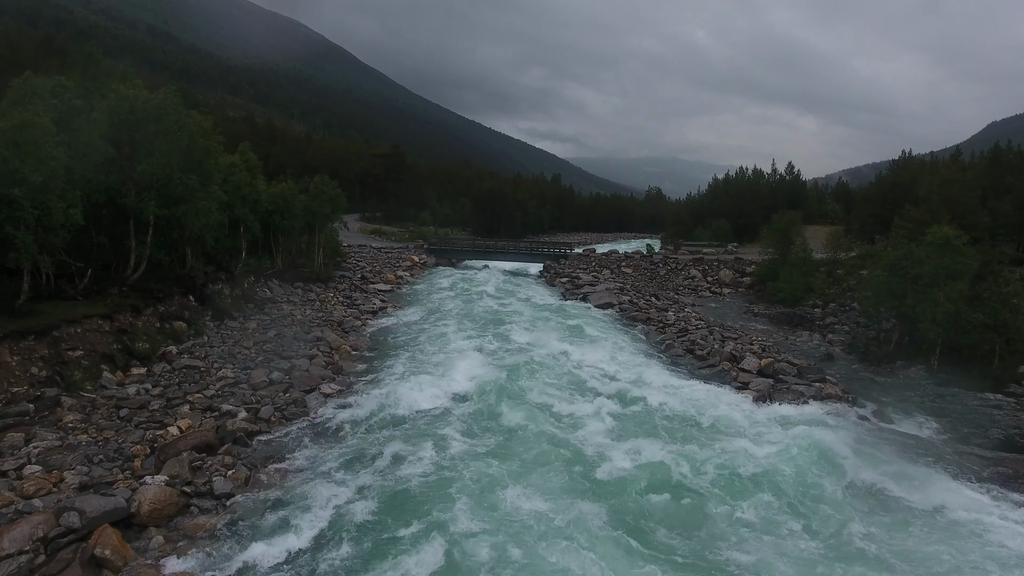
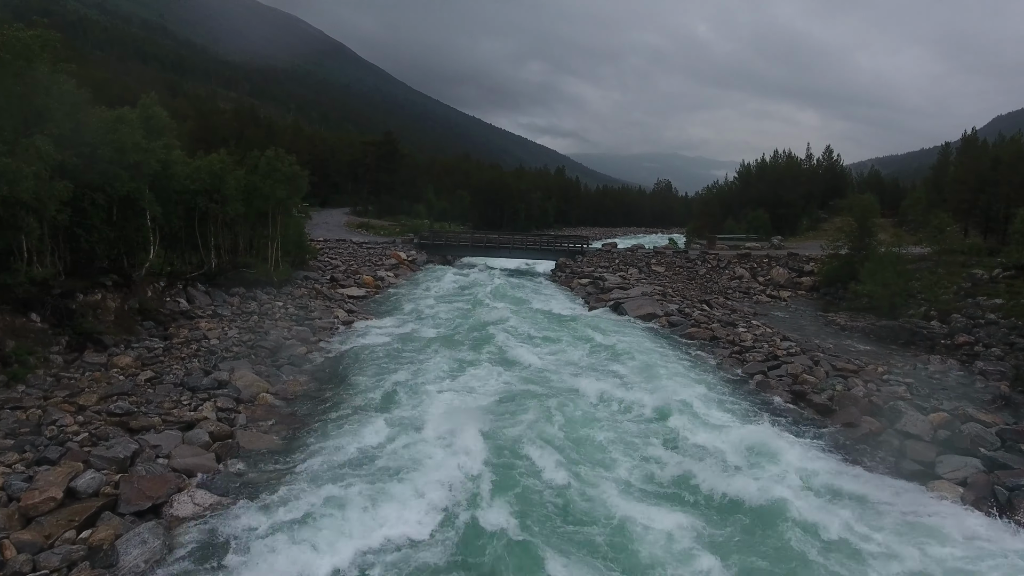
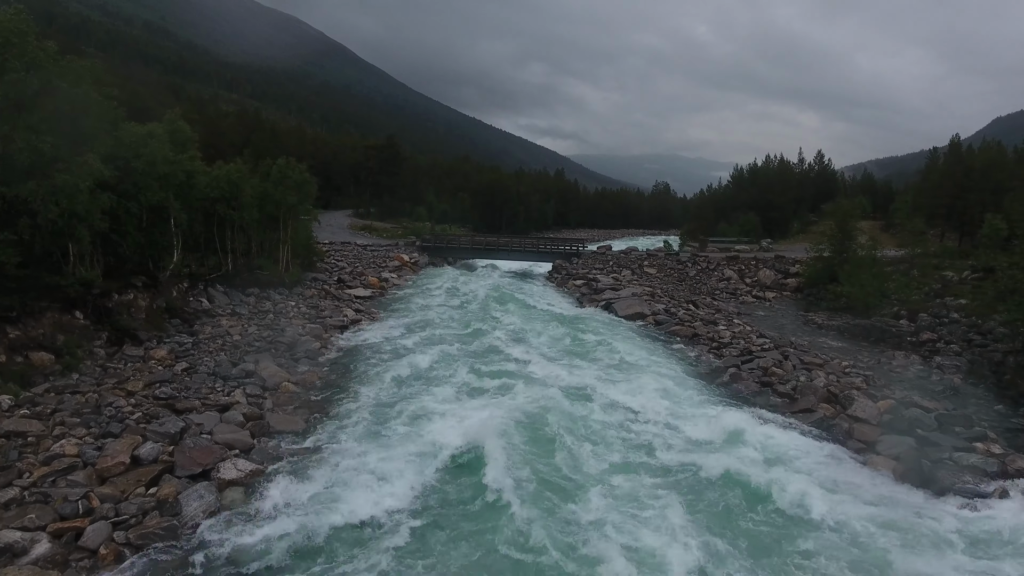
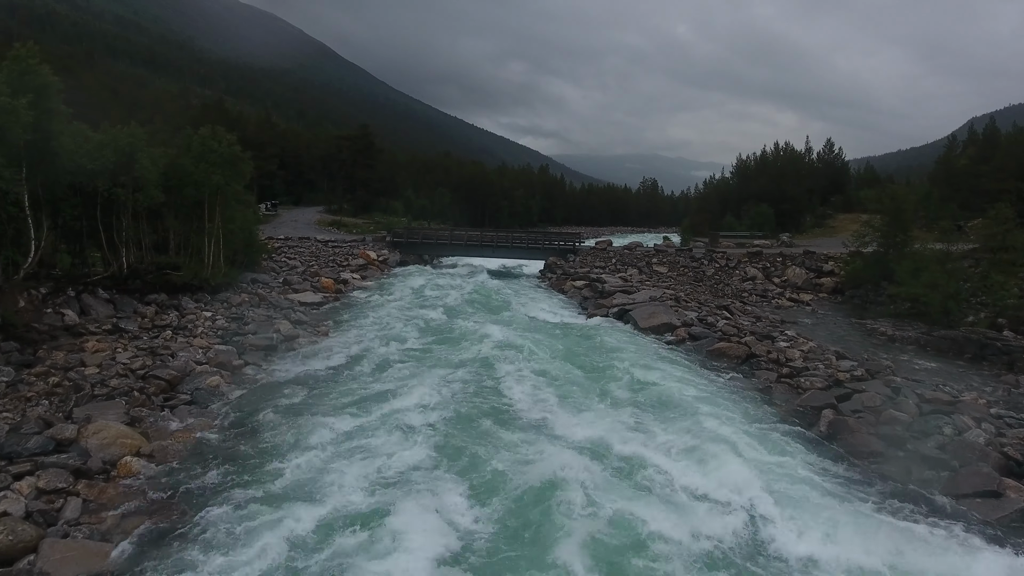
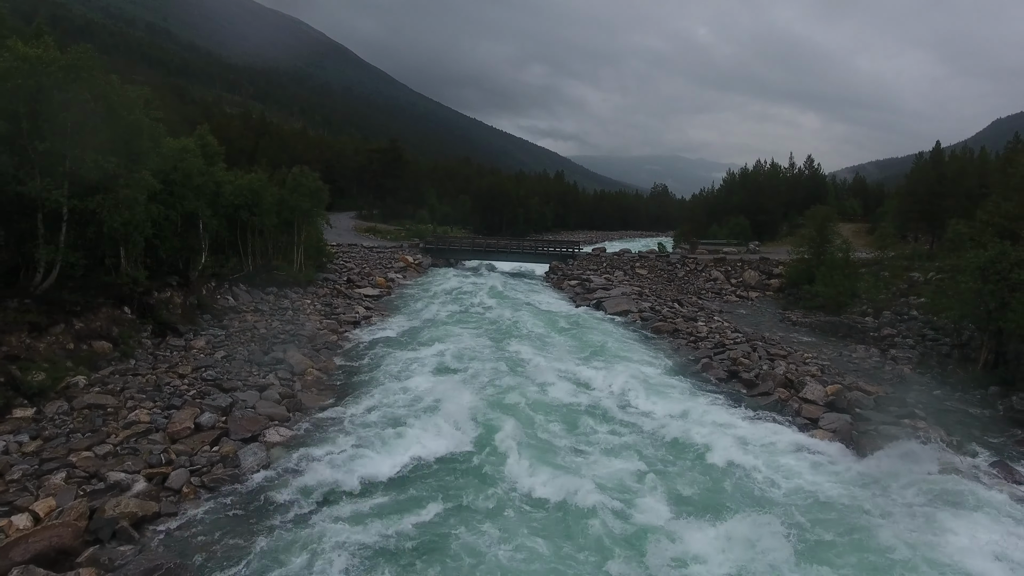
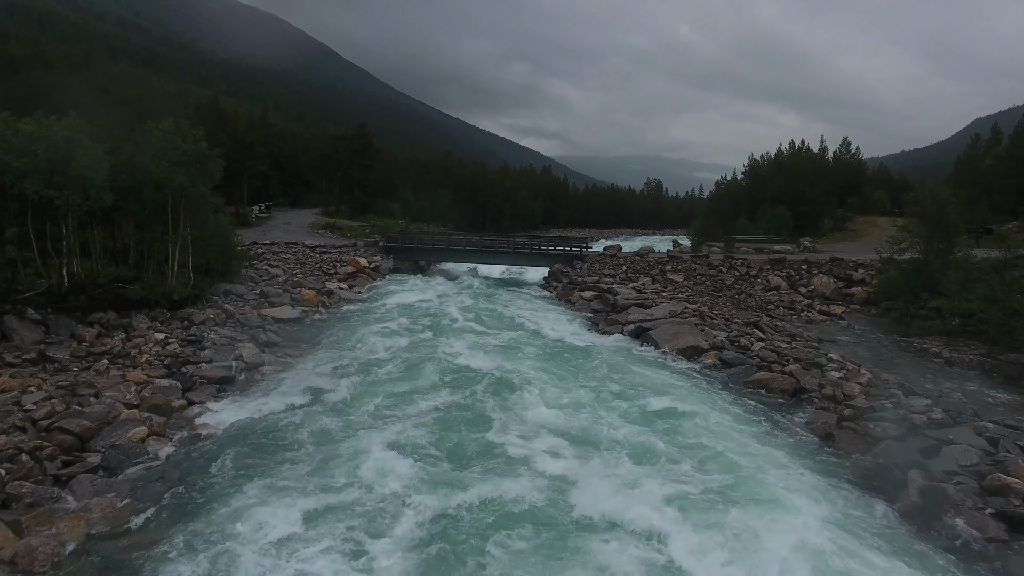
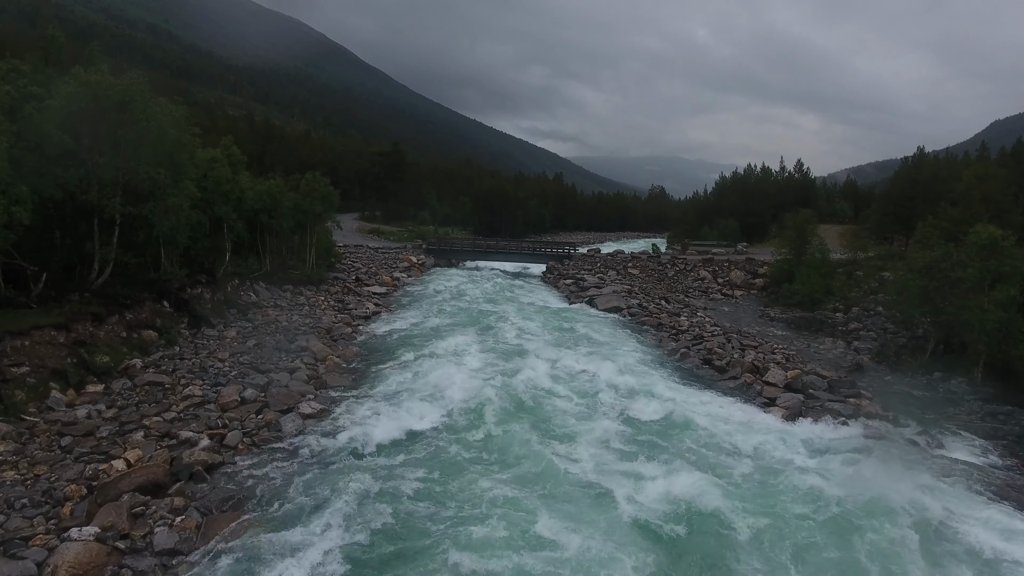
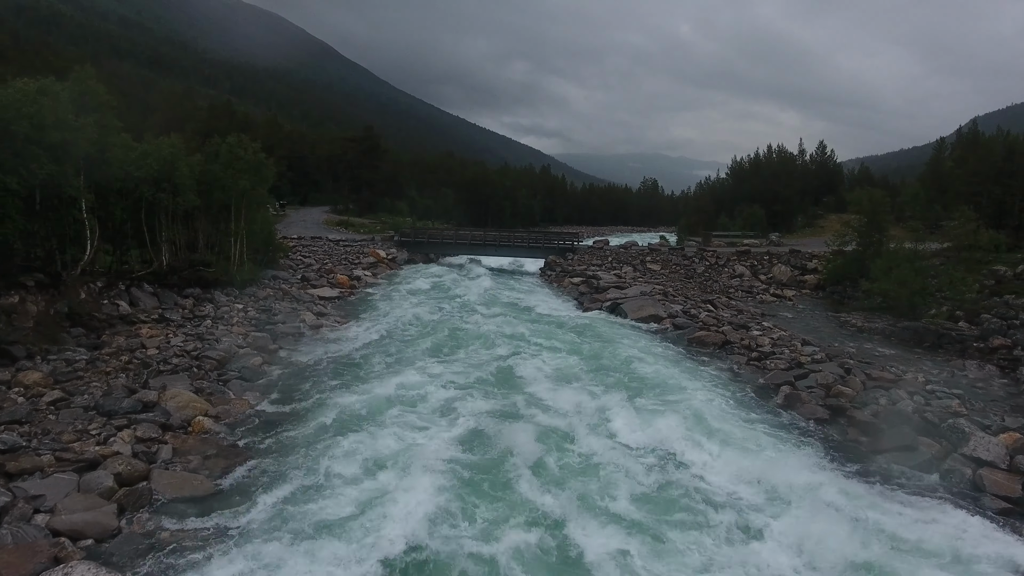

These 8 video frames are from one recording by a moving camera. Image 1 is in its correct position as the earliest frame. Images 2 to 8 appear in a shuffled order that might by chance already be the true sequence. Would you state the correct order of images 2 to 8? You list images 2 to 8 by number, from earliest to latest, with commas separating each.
7, 5, 3, 2, 8, 4, 6
